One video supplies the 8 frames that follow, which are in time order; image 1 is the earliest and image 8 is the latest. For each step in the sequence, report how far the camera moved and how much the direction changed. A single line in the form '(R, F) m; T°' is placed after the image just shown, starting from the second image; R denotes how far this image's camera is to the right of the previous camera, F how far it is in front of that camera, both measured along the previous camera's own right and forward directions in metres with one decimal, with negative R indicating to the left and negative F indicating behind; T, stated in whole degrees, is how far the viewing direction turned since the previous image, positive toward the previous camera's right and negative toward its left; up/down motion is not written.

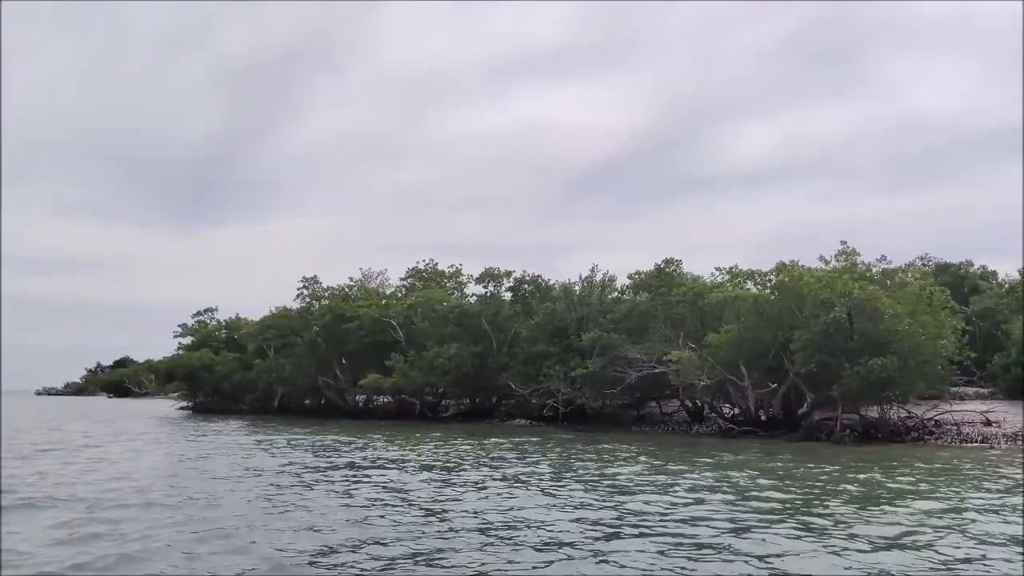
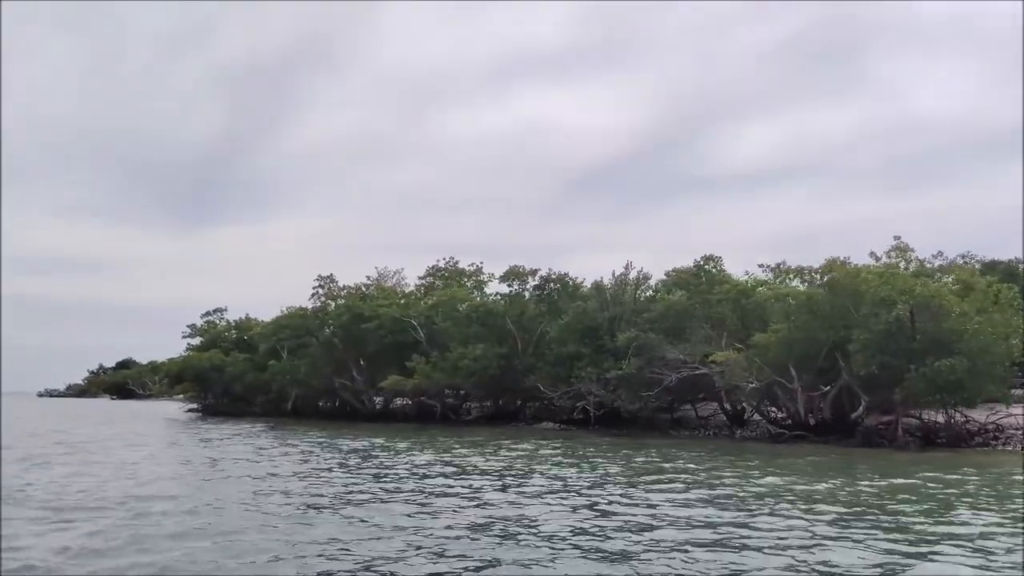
(-1.1, +1.2) m; 0°
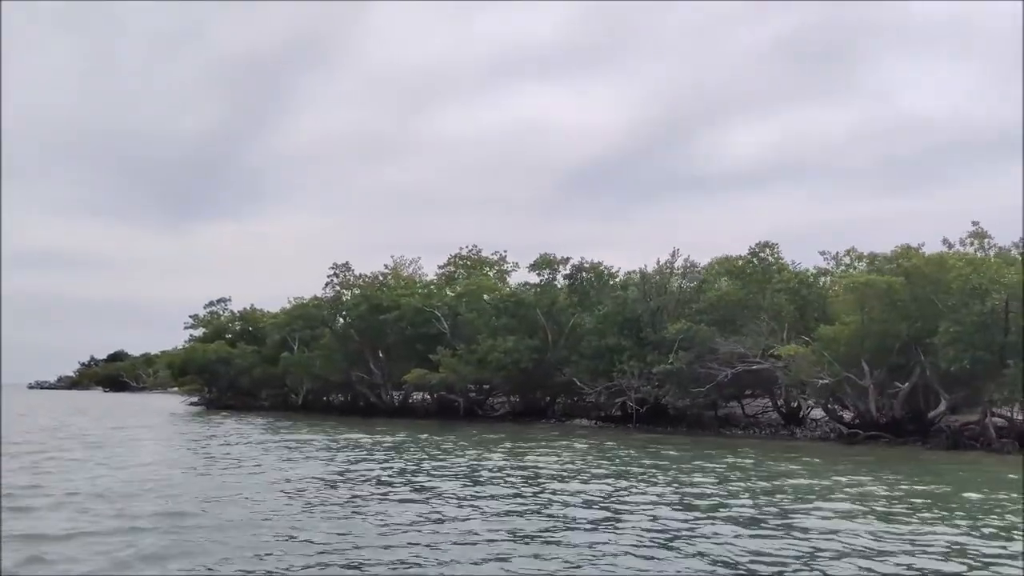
(-1.5, +1.8) m; +1°
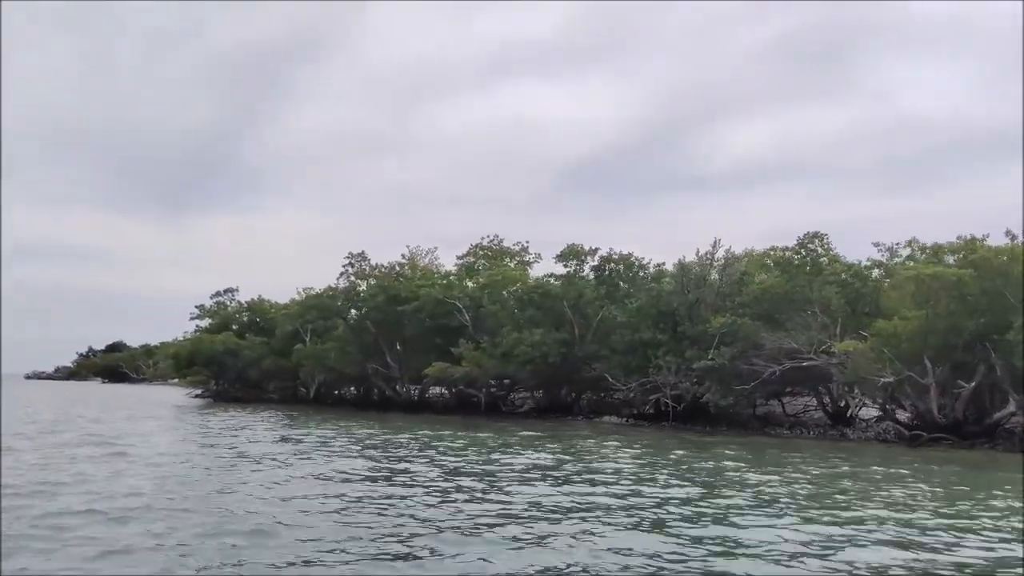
(-1.1, +1.3) m; 0°
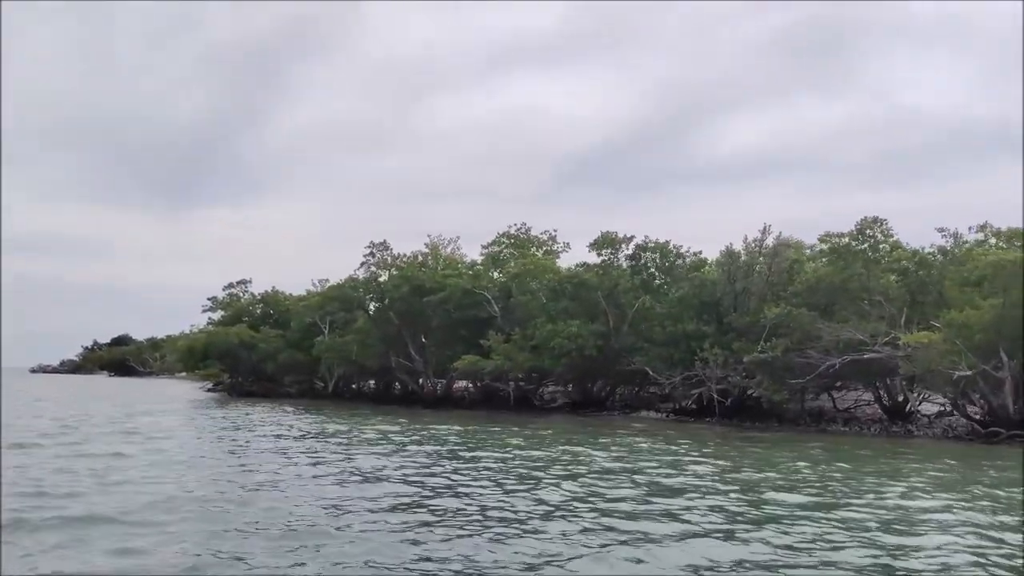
(-1.1, +1.2) m; 0°
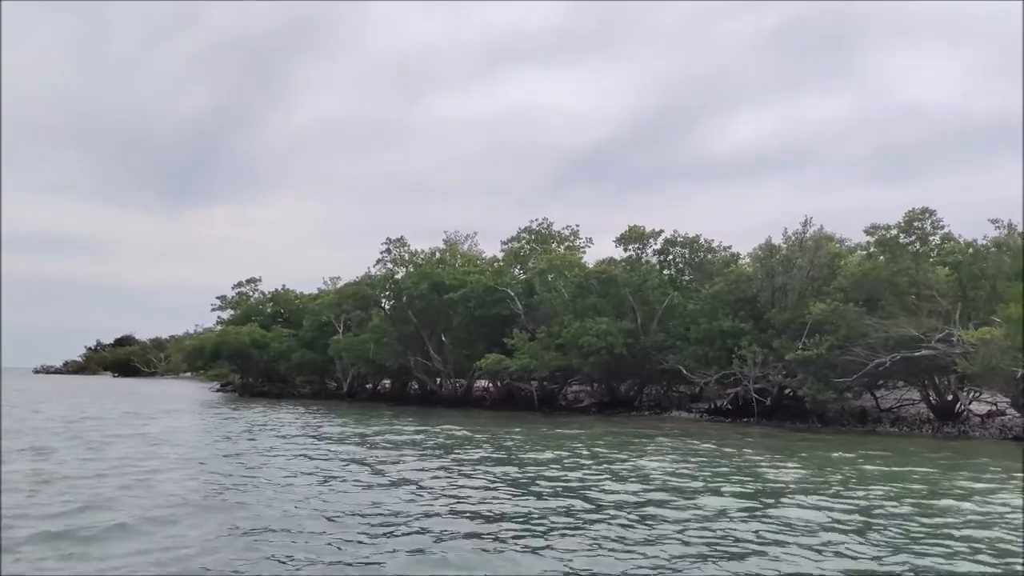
(-0.8, +1.0) m; 0°
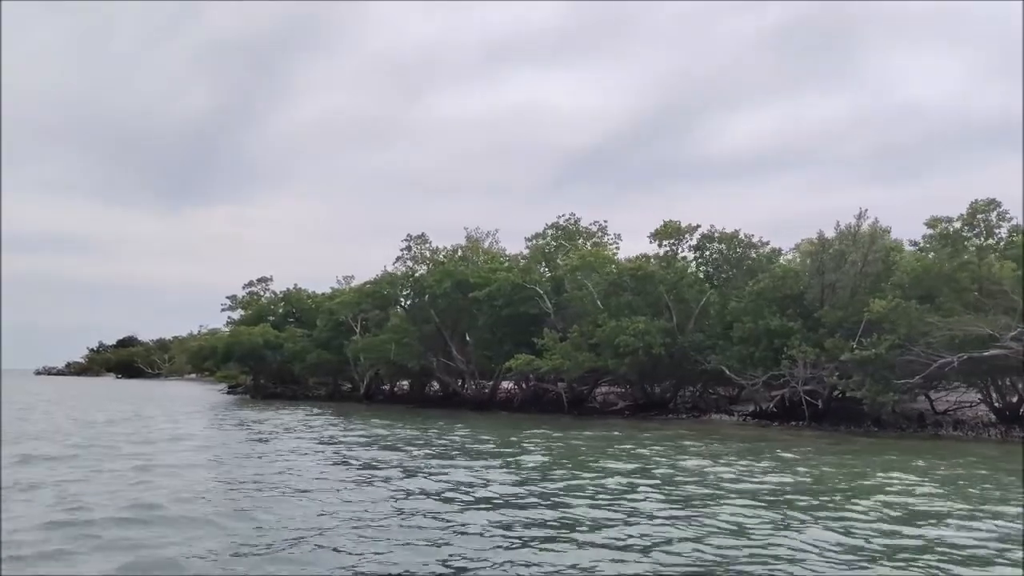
(-1.0, +1.2) m; 0°
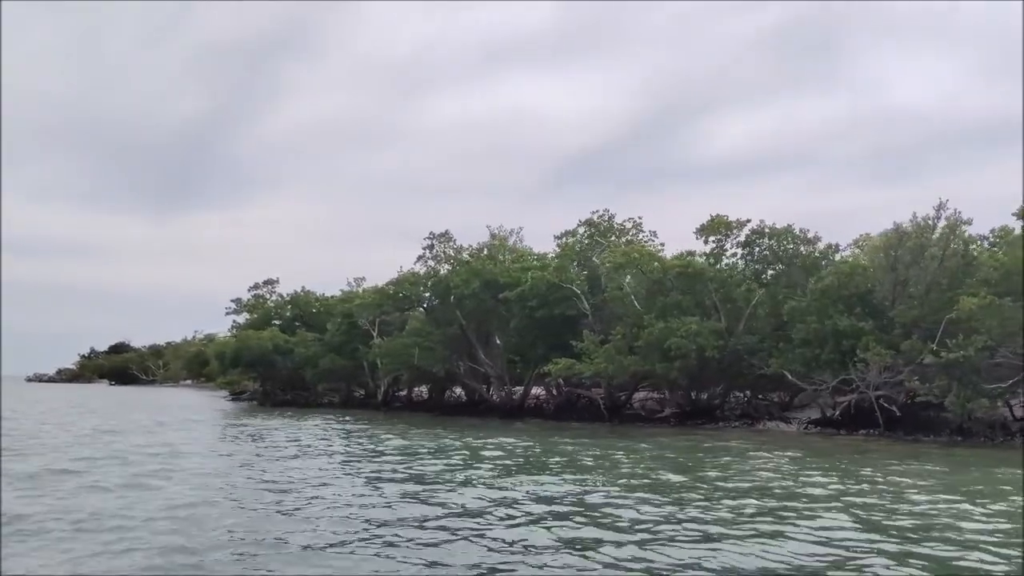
(-1.2, +1.9) m; 0°
